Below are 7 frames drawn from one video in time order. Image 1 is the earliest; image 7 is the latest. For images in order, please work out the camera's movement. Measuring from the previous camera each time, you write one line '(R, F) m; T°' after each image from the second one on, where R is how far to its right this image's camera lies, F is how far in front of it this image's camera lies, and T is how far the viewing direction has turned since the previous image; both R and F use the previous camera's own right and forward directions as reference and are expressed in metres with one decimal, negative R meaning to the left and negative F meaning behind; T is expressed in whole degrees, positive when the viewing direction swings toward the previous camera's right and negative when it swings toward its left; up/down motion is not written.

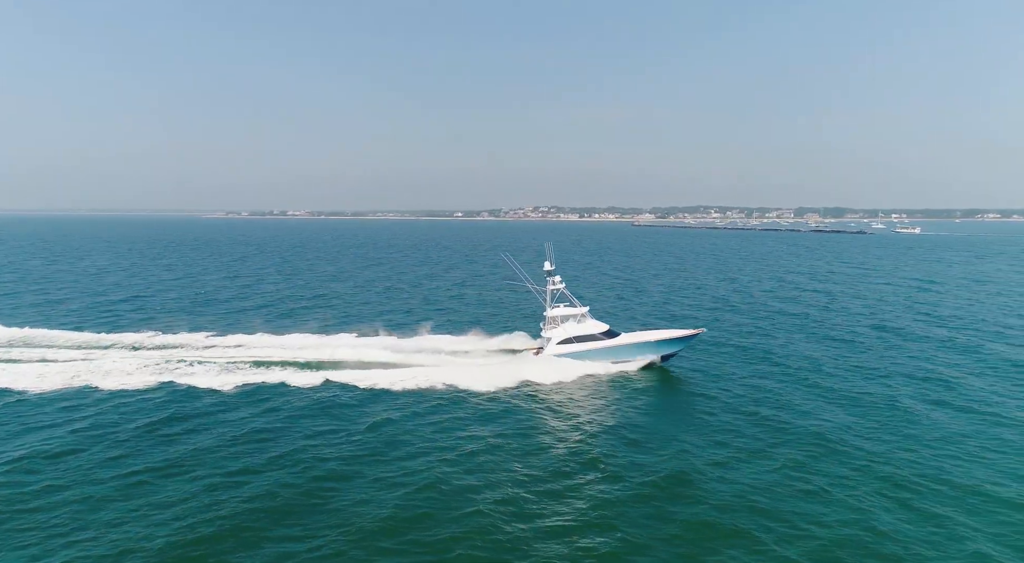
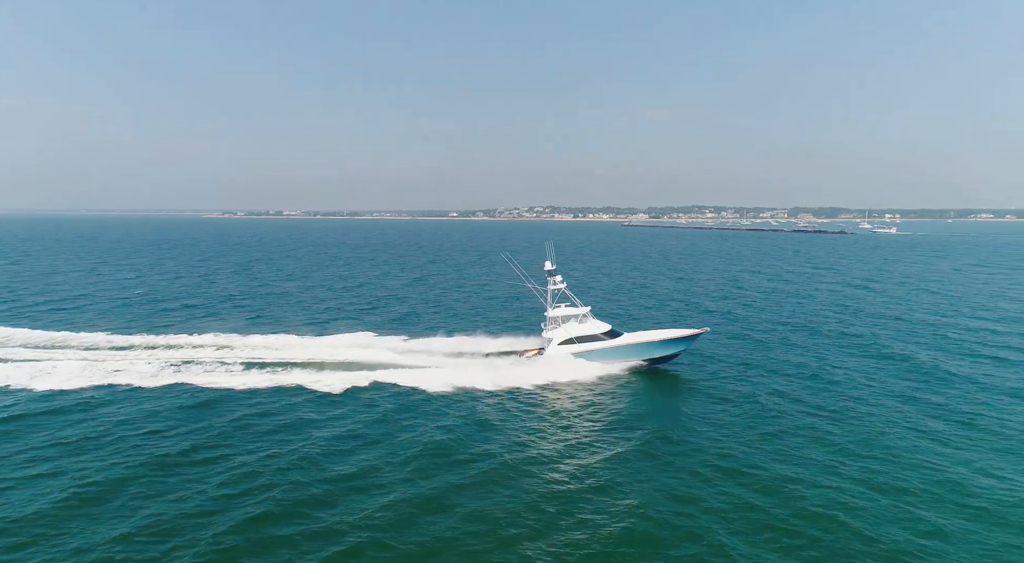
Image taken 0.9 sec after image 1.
(+6.8, +0.4) m; 0°
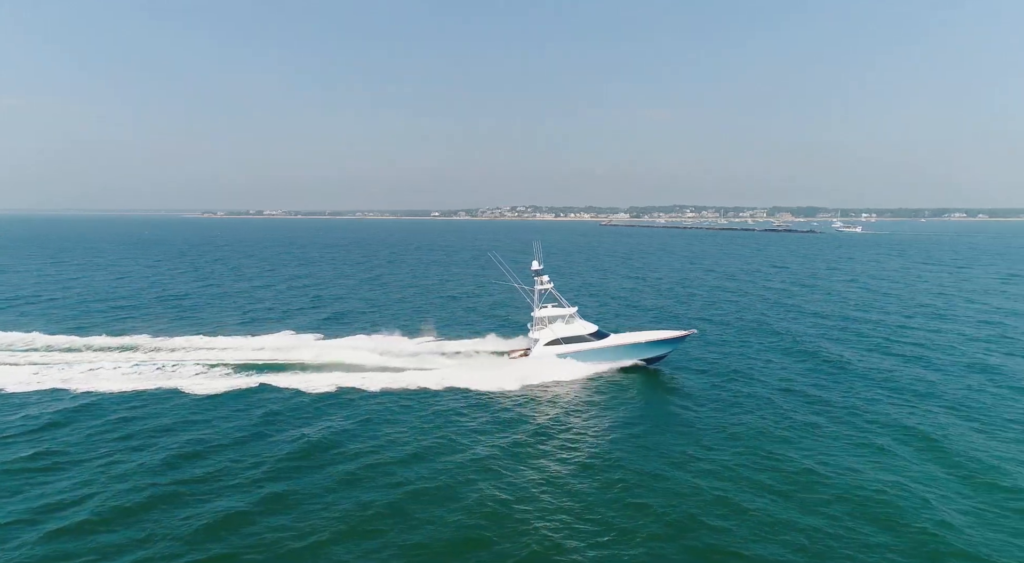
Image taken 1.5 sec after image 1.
(+4.4, +0.3) m; +1°
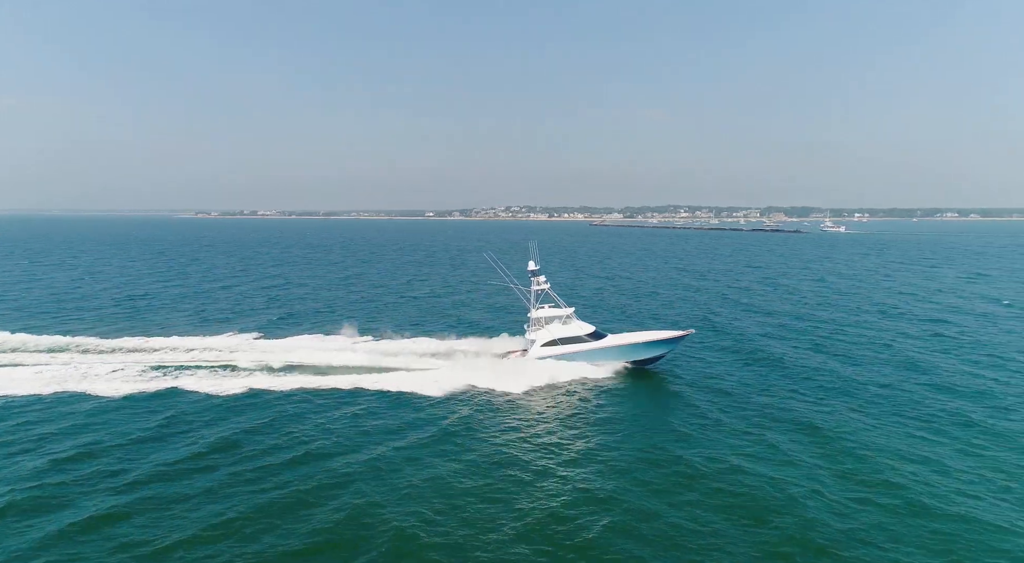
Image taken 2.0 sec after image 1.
(+3.7, +0.1) m; 0°
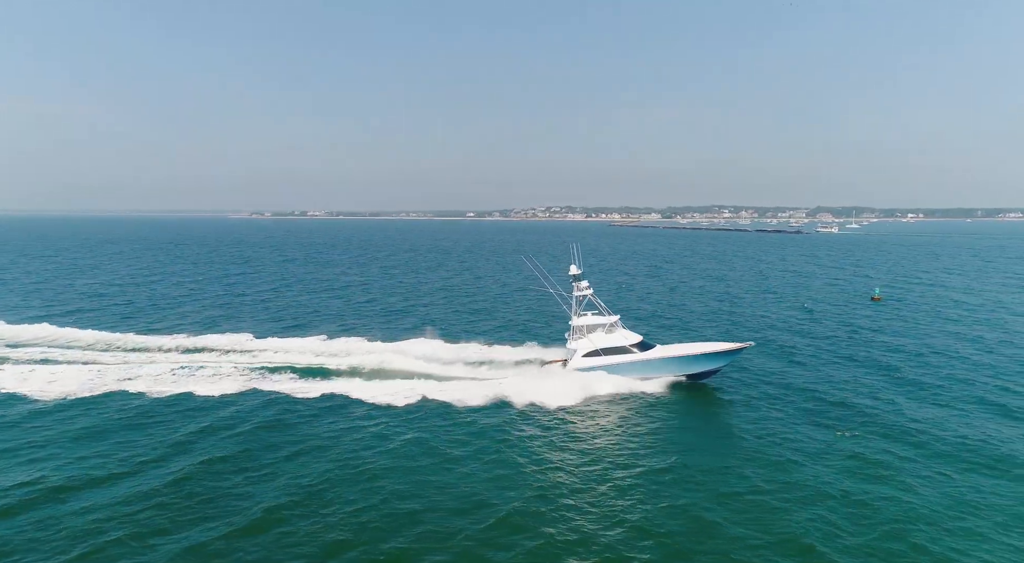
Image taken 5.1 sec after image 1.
(+3.1, +0.1) m; -4°
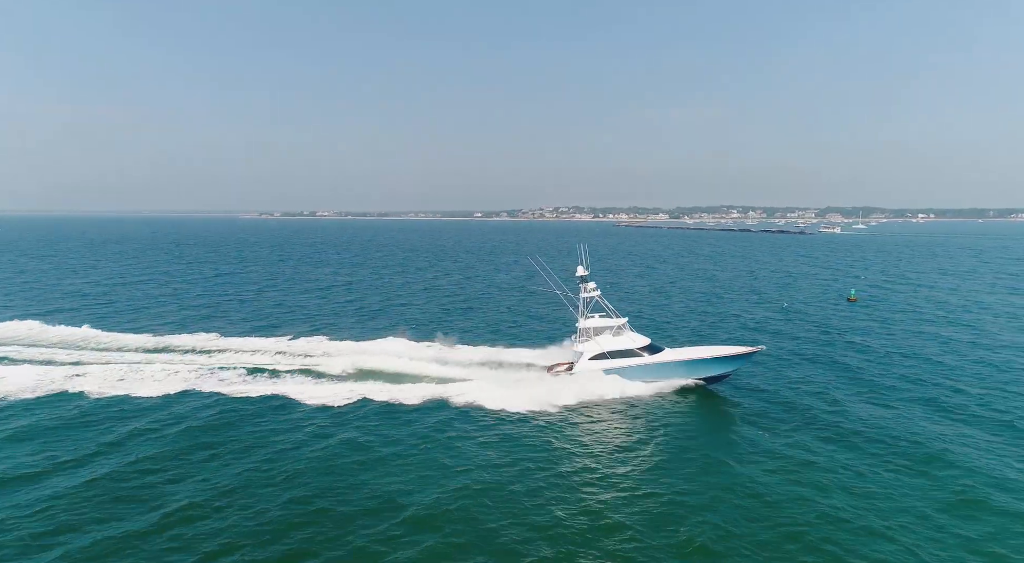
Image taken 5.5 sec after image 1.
(-3.4, -1.0) m; 0°
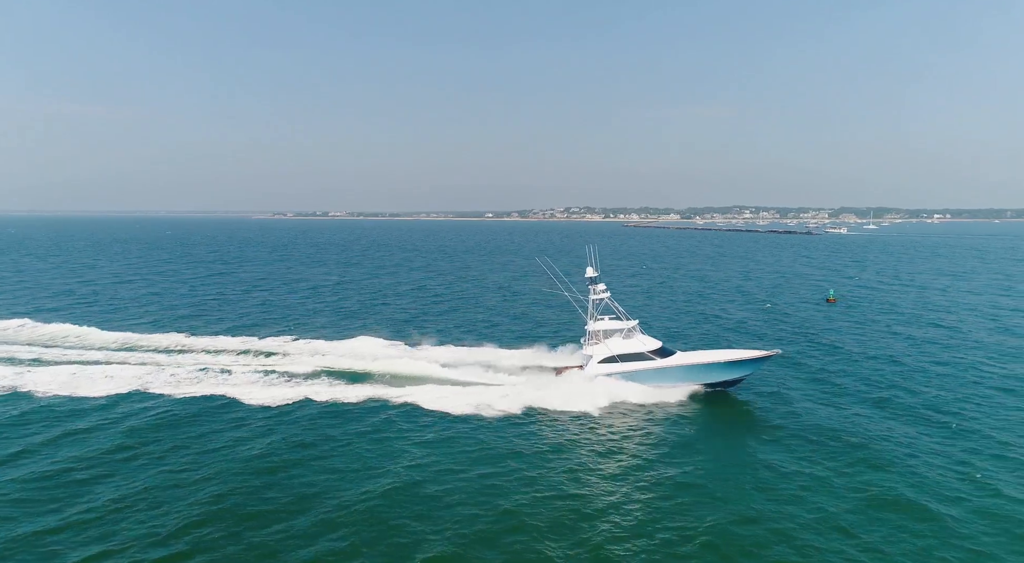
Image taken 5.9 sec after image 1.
(+4.9, +0.7) m; -1°
